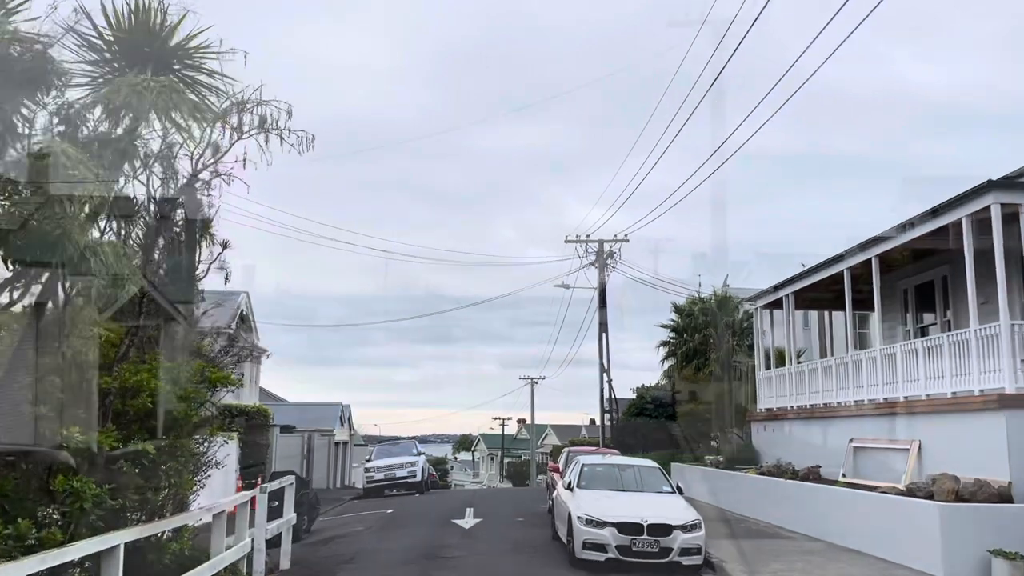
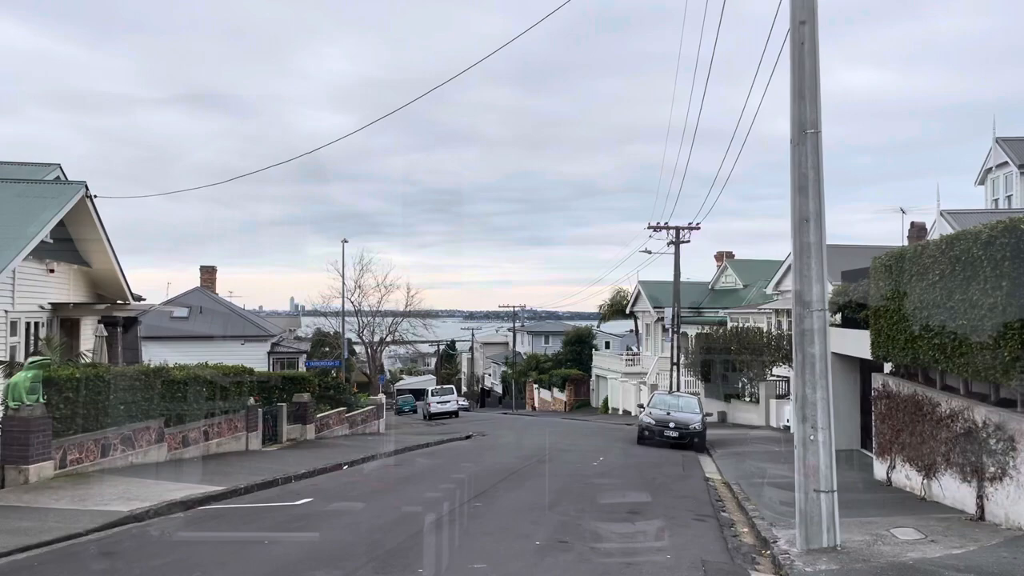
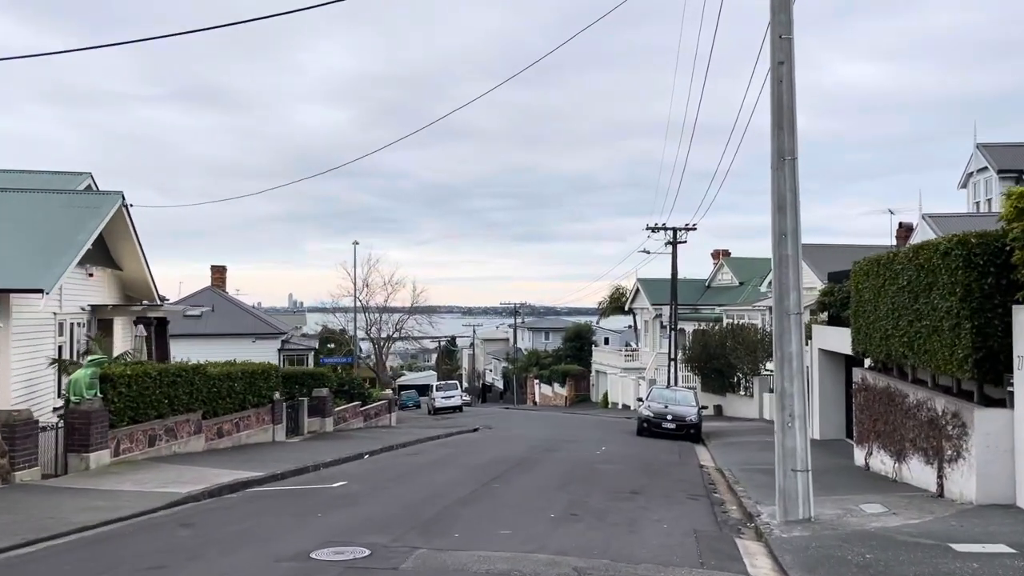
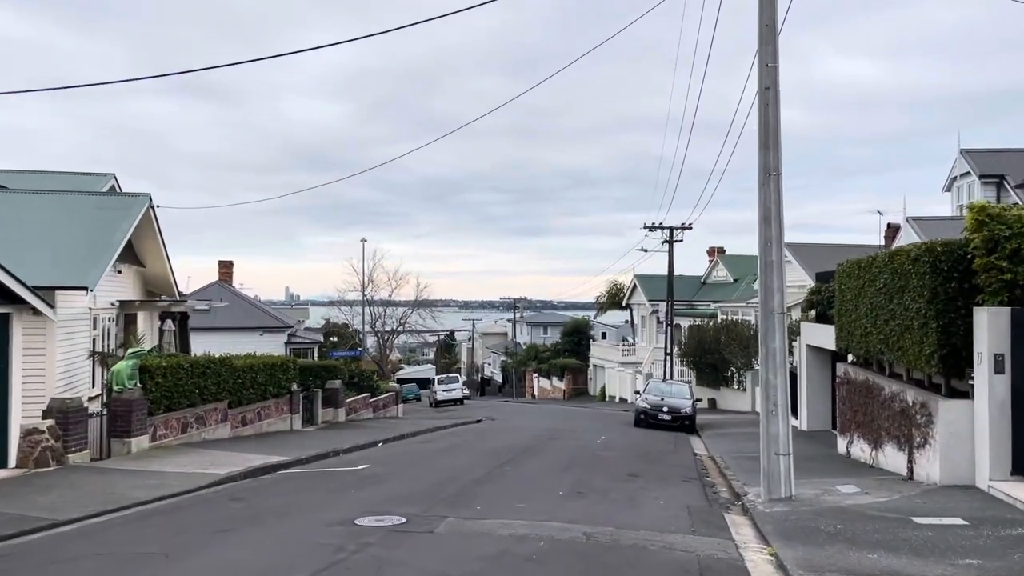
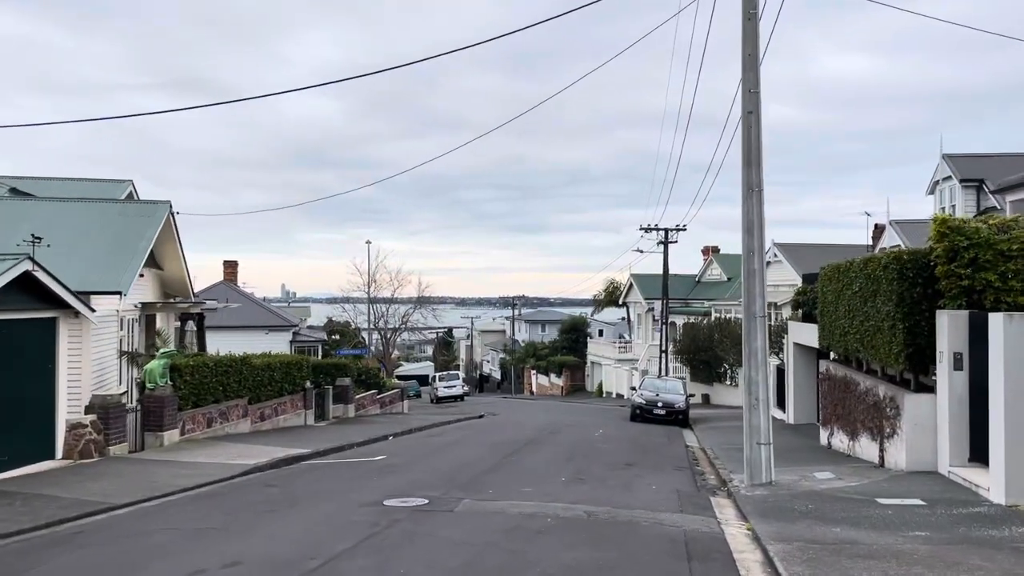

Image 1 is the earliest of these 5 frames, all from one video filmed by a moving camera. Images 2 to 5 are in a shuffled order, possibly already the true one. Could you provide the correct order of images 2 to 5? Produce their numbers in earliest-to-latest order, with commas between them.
5, 4, 3, 2
